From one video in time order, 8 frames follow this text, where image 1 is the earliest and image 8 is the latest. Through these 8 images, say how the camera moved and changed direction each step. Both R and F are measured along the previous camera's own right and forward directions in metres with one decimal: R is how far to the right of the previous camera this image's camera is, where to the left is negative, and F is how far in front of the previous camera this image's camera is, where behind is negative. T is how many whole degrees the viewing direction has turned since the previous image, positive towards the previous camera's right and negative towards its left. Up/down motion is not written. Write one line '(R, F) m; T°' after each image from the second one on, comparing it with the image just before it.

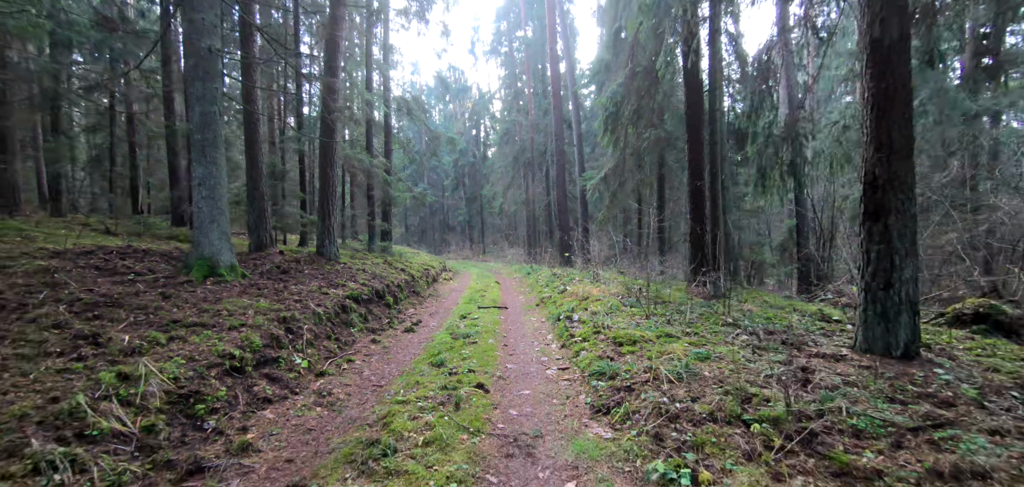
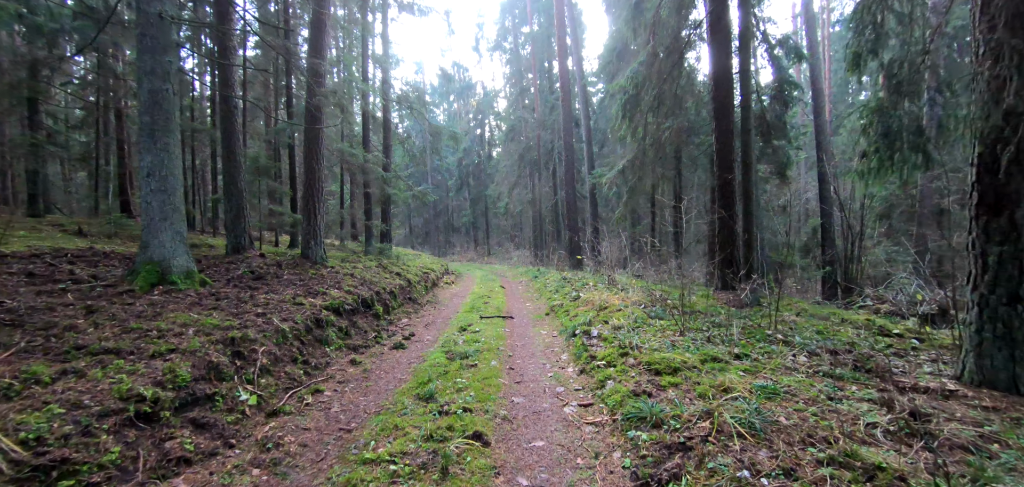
(0.0, +1.2) m; -1°
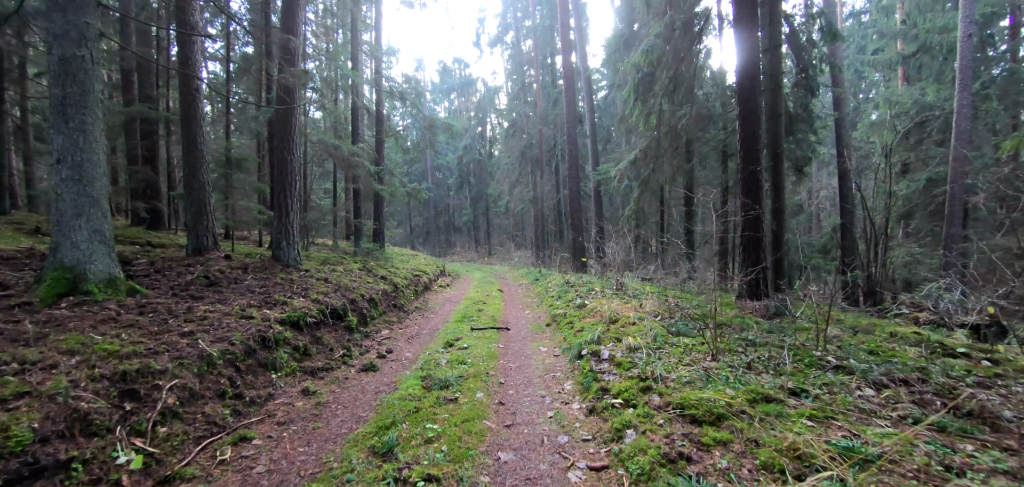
(+0.1, +1.2) m; 0°
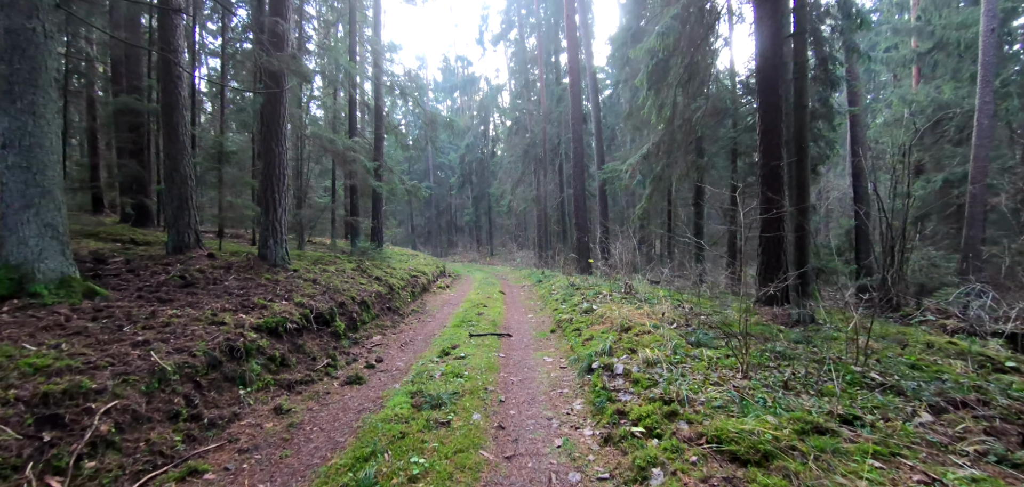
(0.0, +0.6) m; 0°
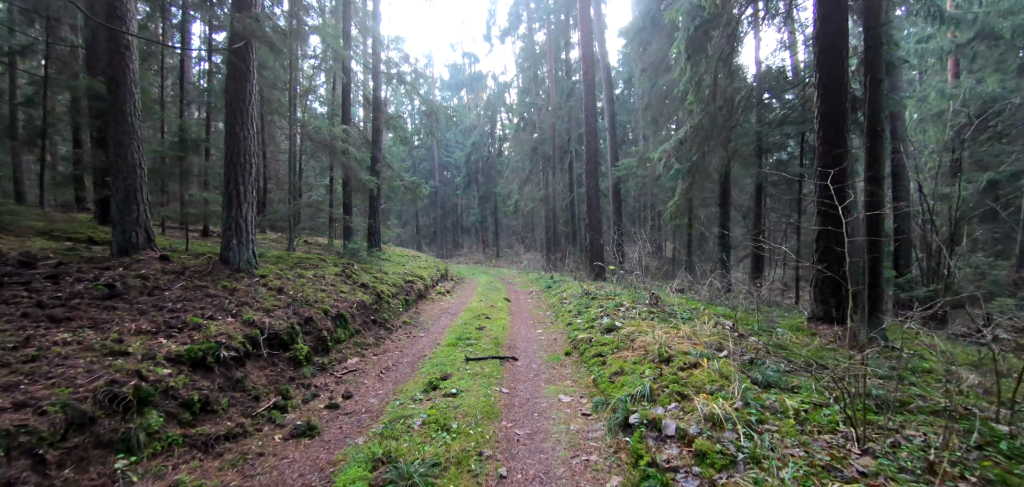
(0.0, +1.3) m; -1°
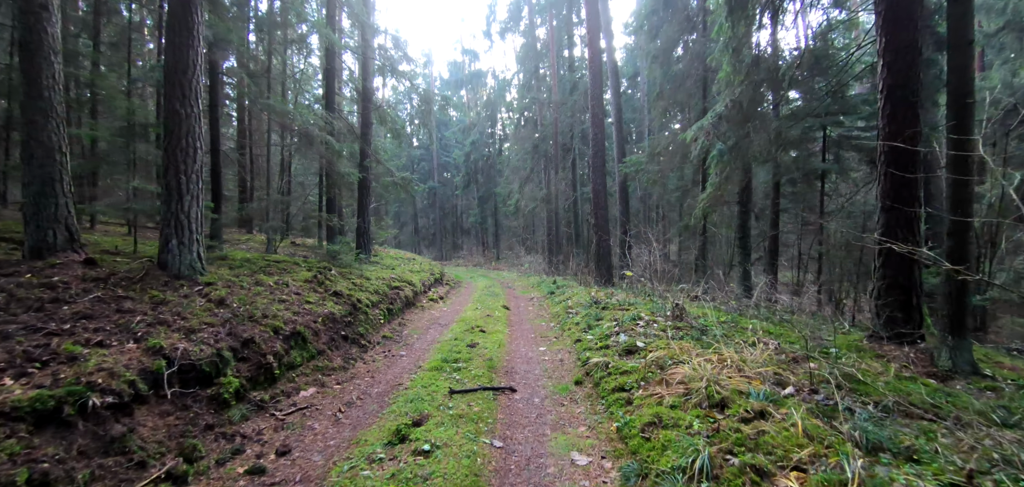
(0.0, +1.2) m; 0°
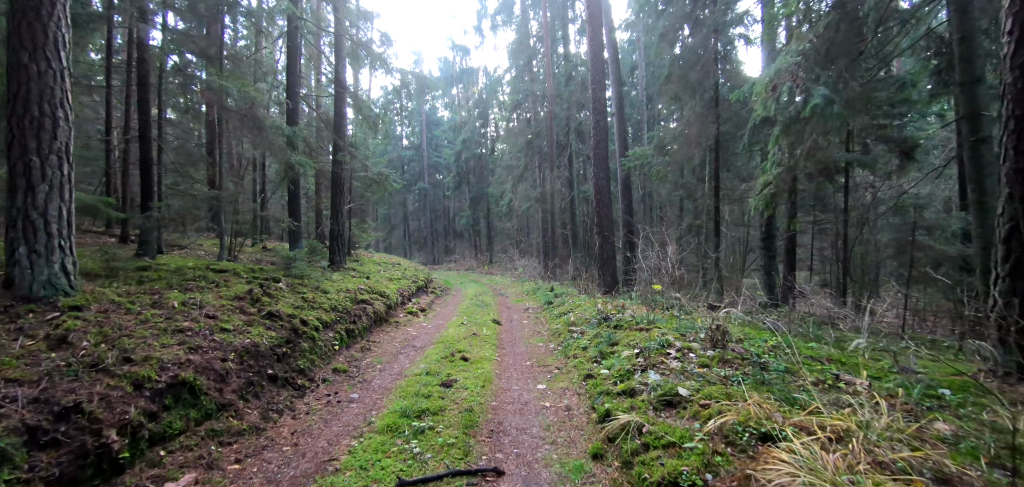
(+0.1, +1.6) m; +1°
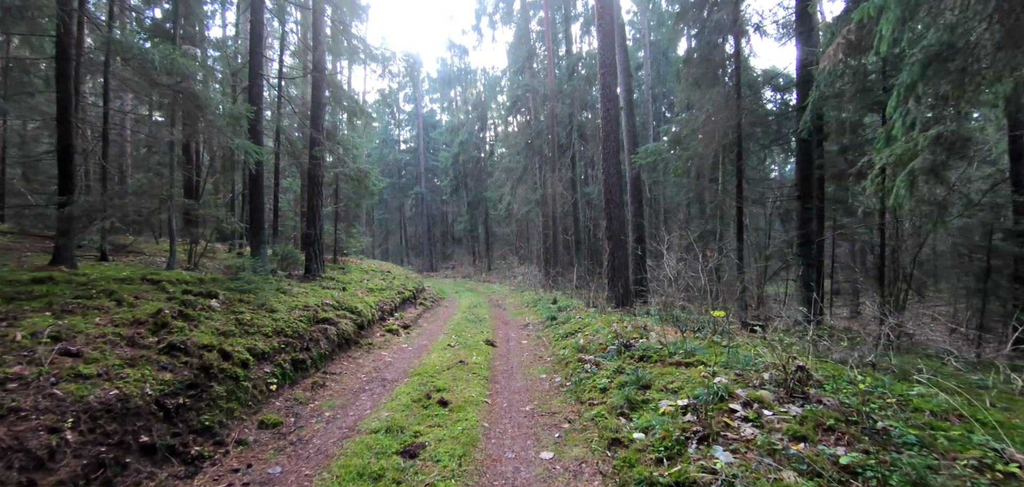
(+0.1, +1.5) m; 0°
